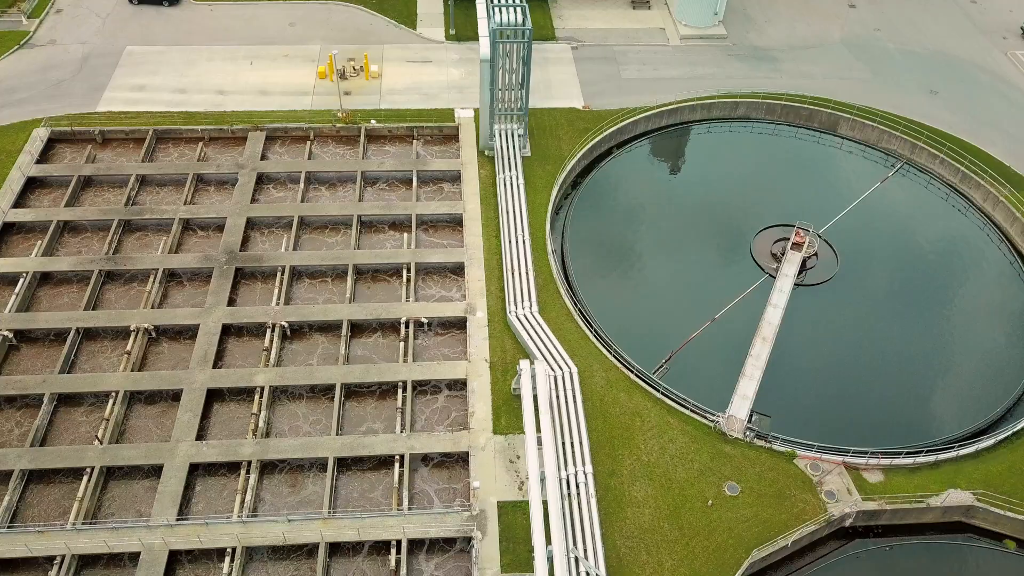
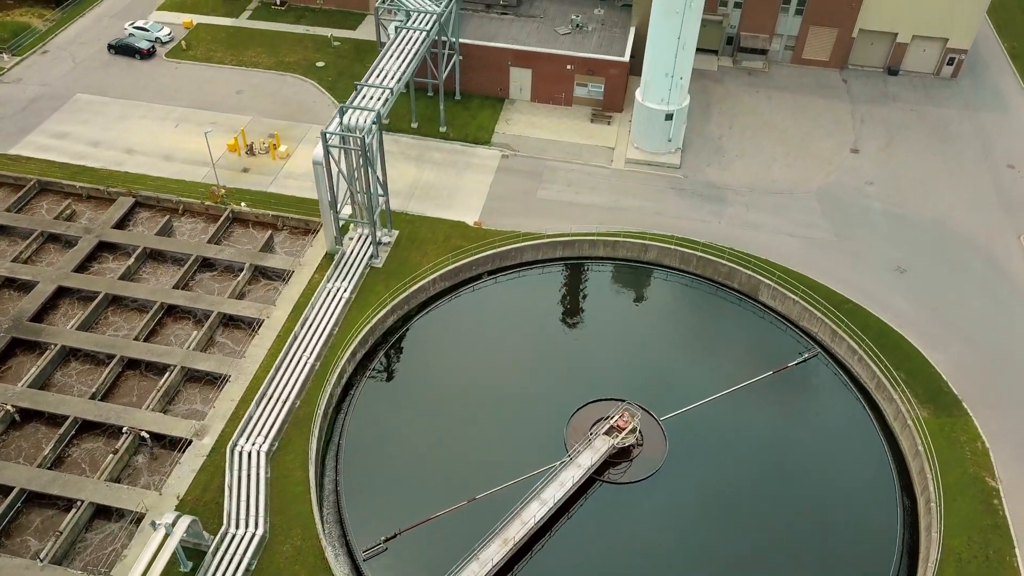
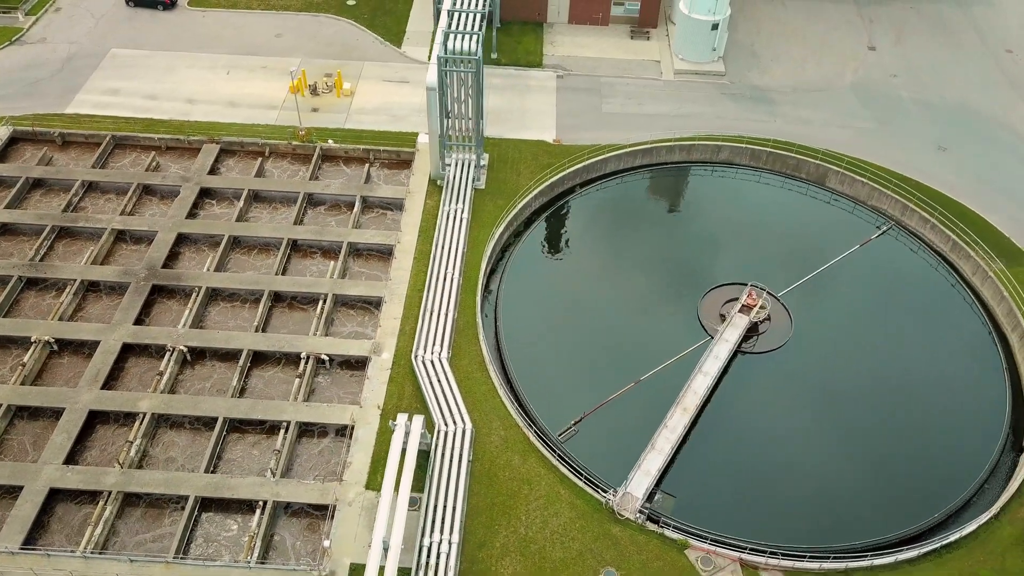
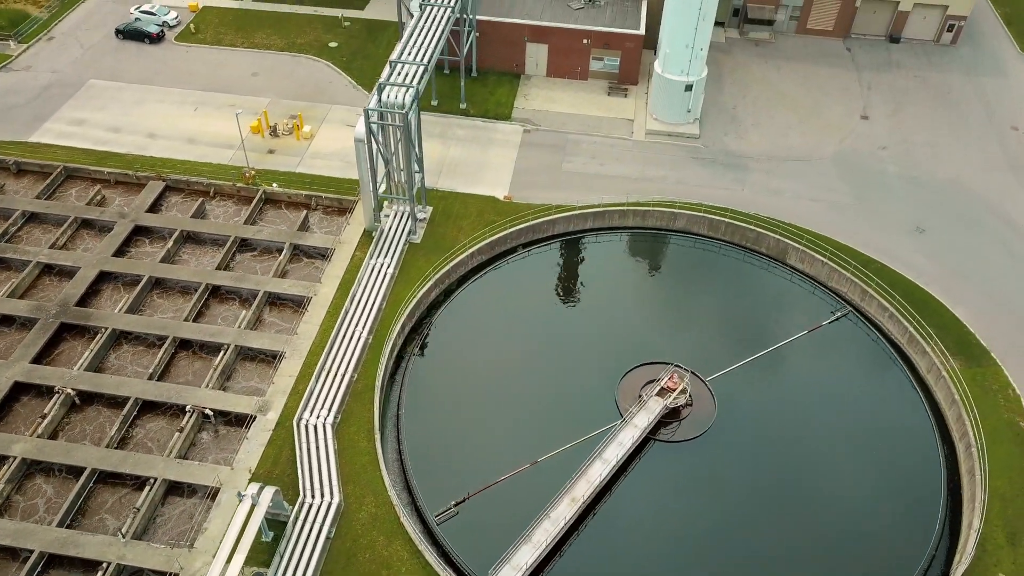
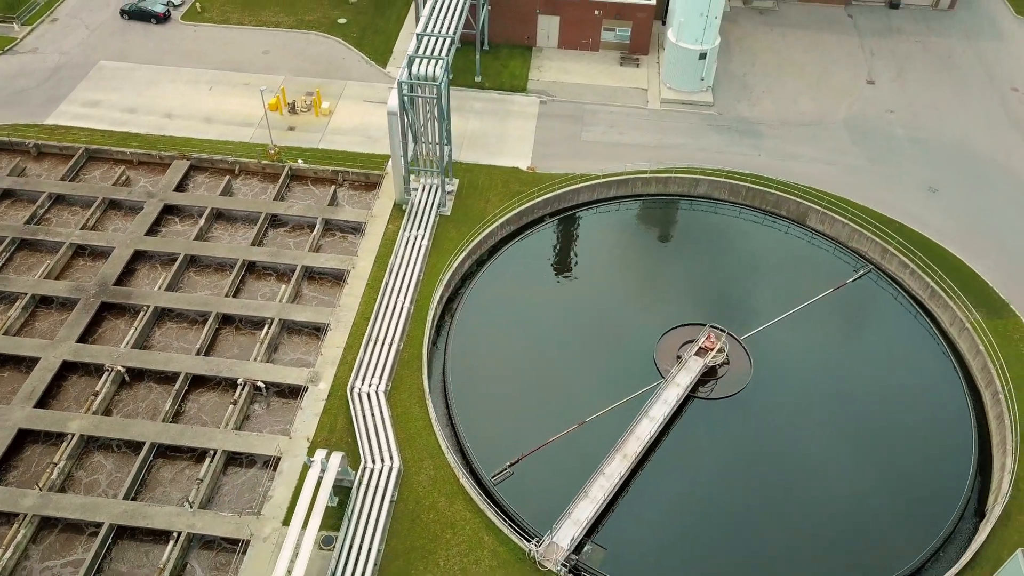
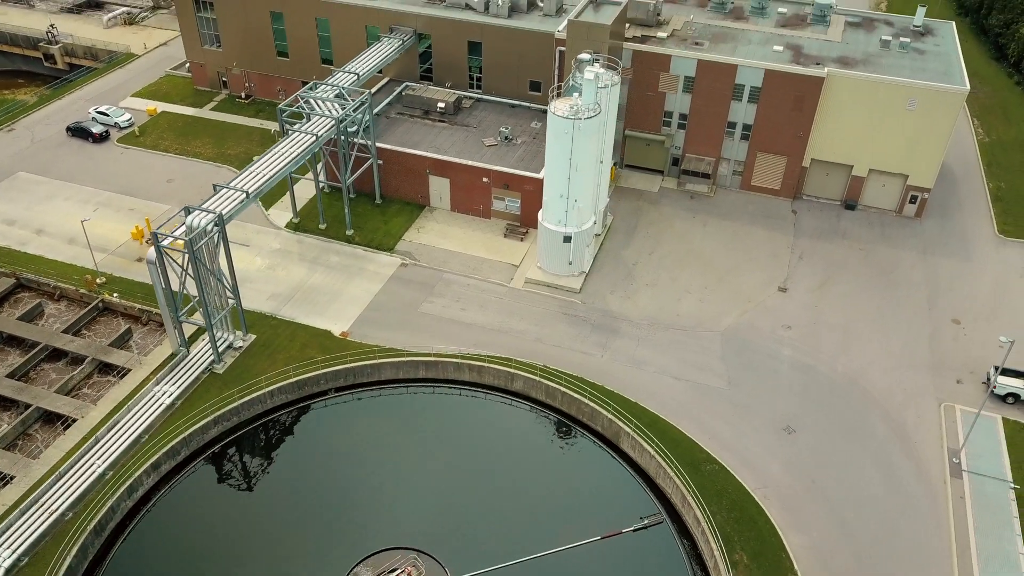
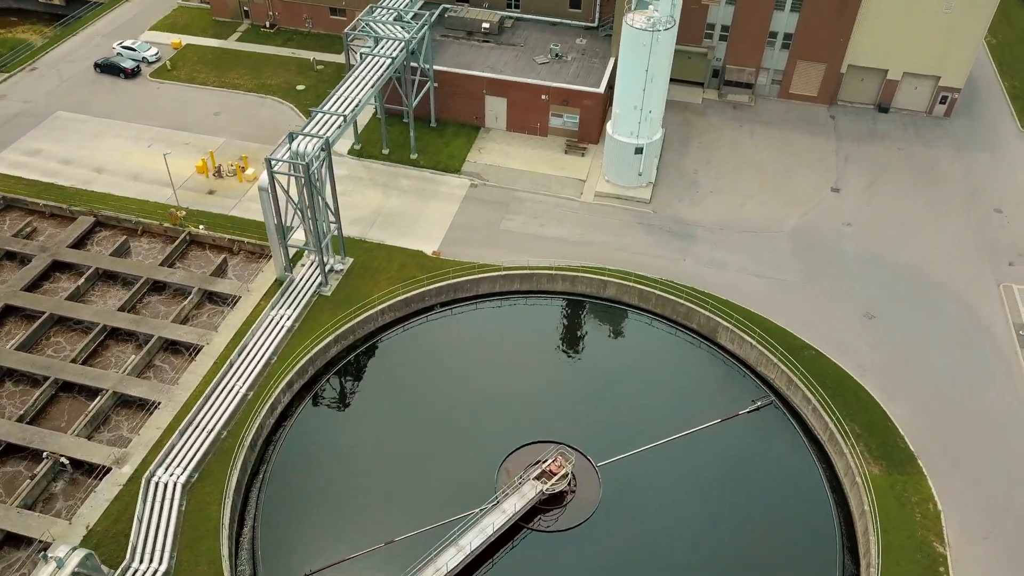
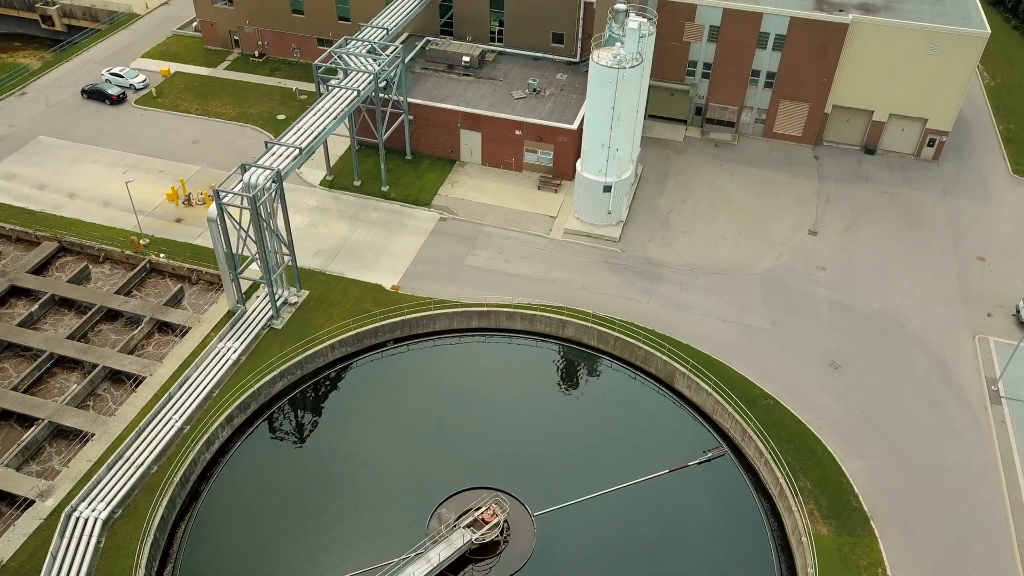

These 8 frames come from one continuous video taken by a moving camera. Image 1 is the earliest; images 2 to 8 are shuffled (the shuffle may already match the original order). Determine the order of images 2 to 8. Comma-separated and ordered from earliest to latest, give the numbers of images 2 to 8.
3, 5, 4, 2, 7, 8, 6
